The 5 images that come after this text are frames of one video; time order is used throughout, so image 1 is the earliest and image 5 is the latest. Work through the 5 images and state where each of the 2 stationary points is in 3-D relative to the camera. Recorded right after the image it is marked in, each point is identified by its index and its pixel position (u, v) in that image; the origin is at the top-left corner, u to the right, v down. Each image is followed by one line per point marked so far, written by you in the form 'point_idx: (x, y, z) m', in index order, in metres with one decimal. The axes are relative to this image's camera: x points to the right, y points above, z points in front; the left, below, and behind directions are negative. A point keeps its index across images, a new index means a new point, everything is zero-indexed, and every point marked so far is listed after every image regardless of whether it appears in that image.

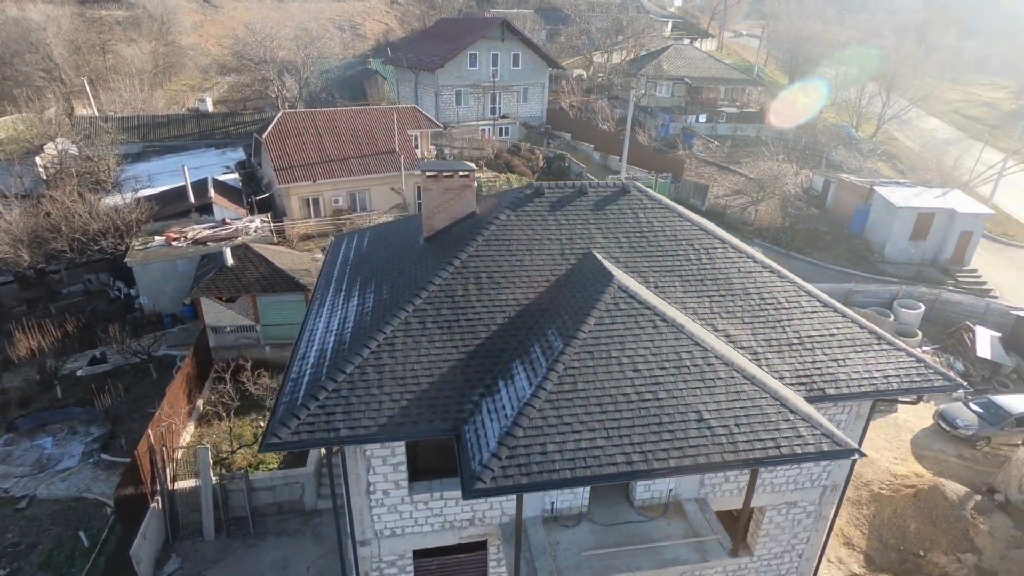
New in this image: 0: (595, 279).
0: (+1.3, 0.0, +8.0) m
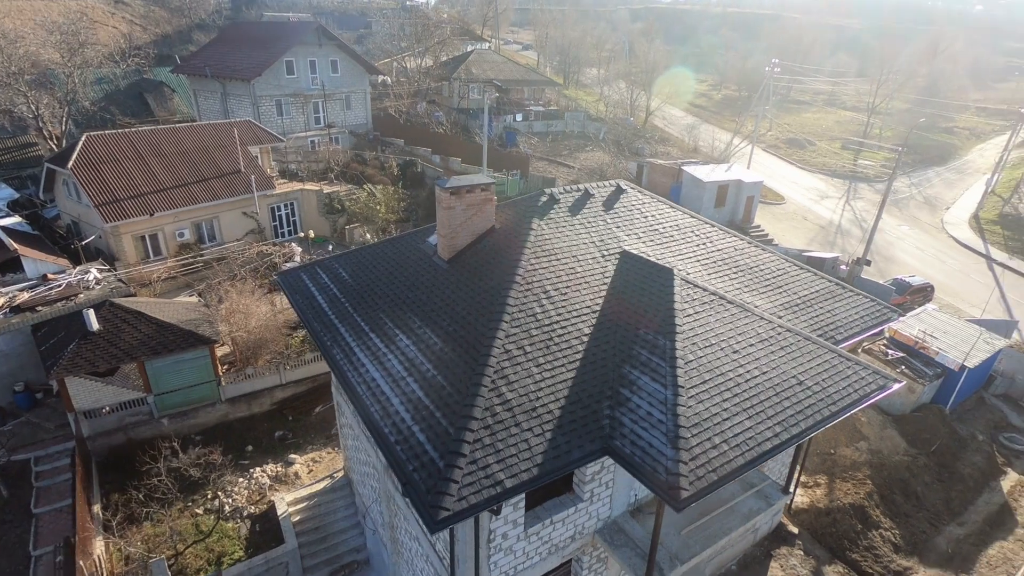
0: (+2.3, +0.2, +8.6) m
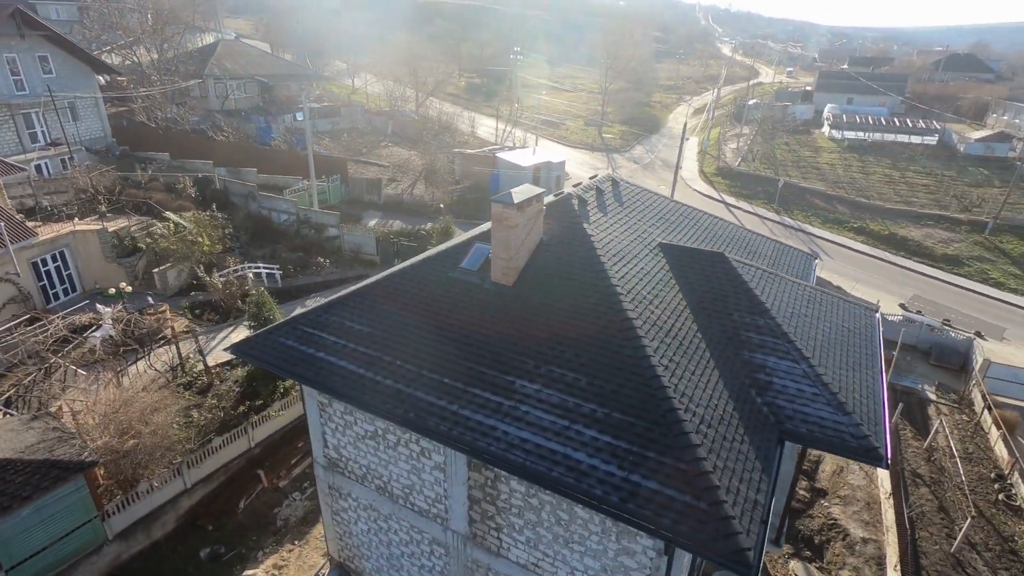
0: (+3.2, +0.4, +8.9) m
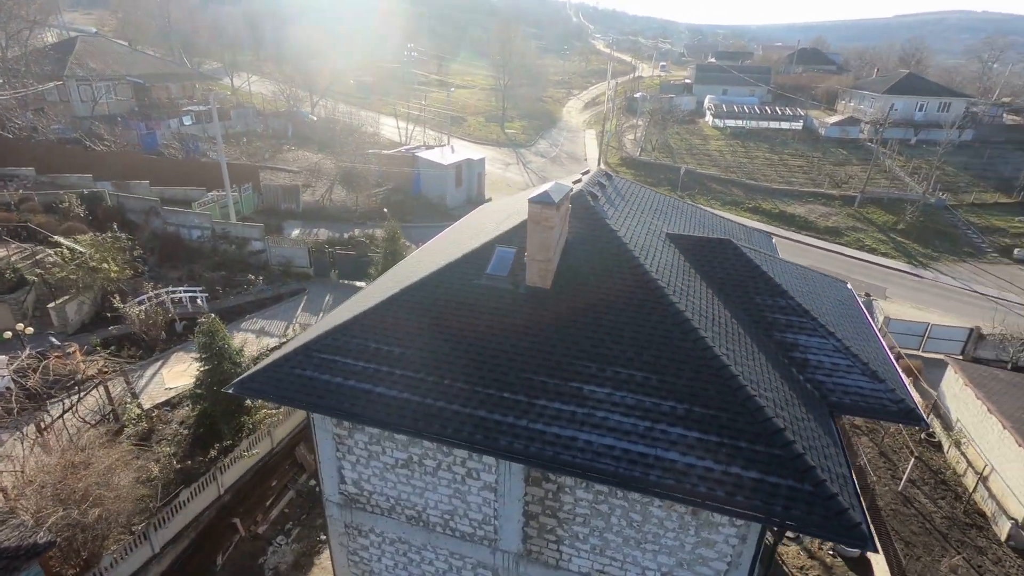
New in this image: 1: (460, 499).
0: (+3.5, +0.6, +9.2) m
1: (-0.7, -3.0, +7.9) m
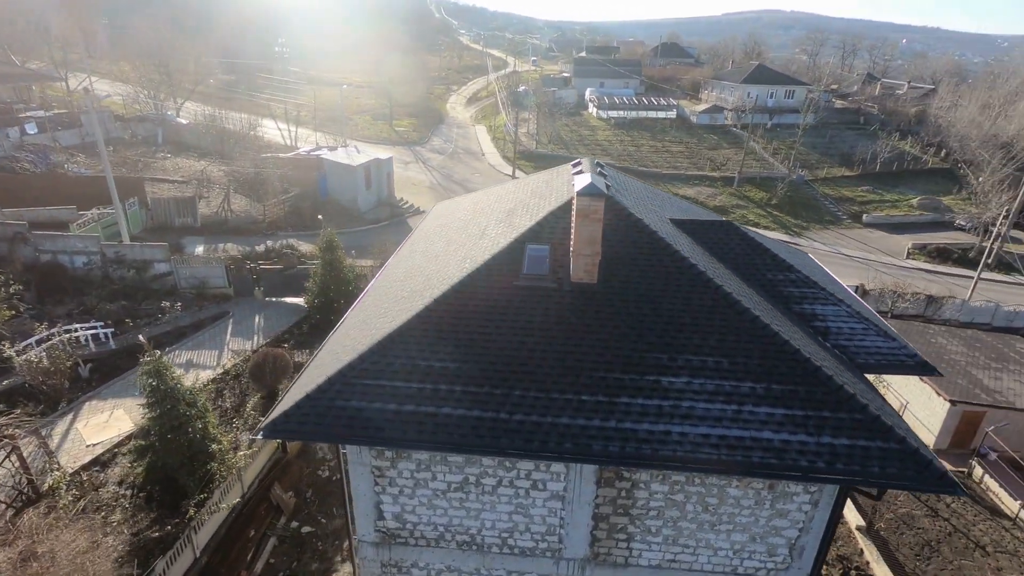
0: (+3.7, +1.0, +9.5) m
1: (+0.1, -3.1, +7.5) m
